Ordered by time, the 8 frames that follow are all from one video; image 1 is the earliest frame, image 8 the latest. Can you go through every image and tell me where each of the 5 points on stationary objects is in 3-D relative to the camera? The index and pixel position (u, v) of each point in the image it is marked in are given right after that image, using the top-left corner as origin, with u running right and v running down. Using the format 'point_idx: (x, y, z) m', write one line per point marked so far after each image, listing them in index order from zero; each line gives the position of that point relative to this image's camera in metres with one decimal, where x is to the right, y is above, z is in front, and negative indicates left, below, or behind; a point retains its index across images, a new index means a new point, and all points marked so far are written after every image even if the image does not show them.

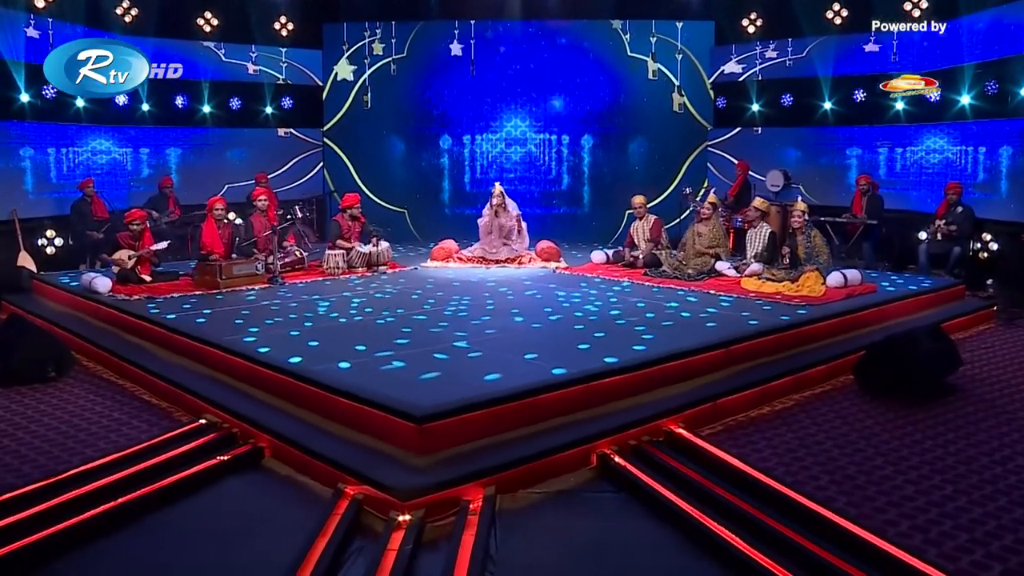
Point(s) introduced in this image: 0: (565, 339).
0: (+0.3, -0.3, +6.0) m
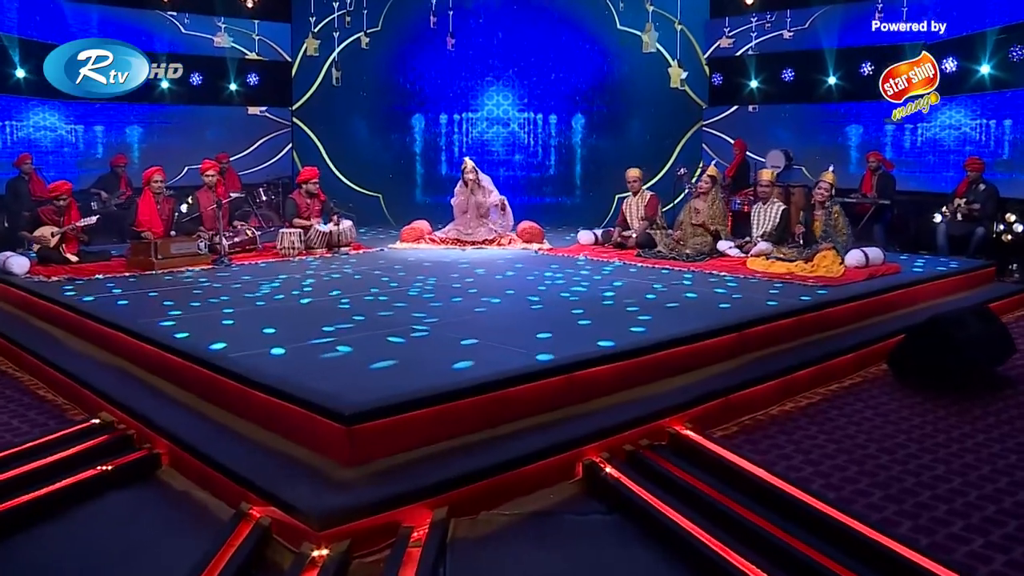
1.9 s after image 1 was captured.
0: (+0.2, -0.2, +5.0) m
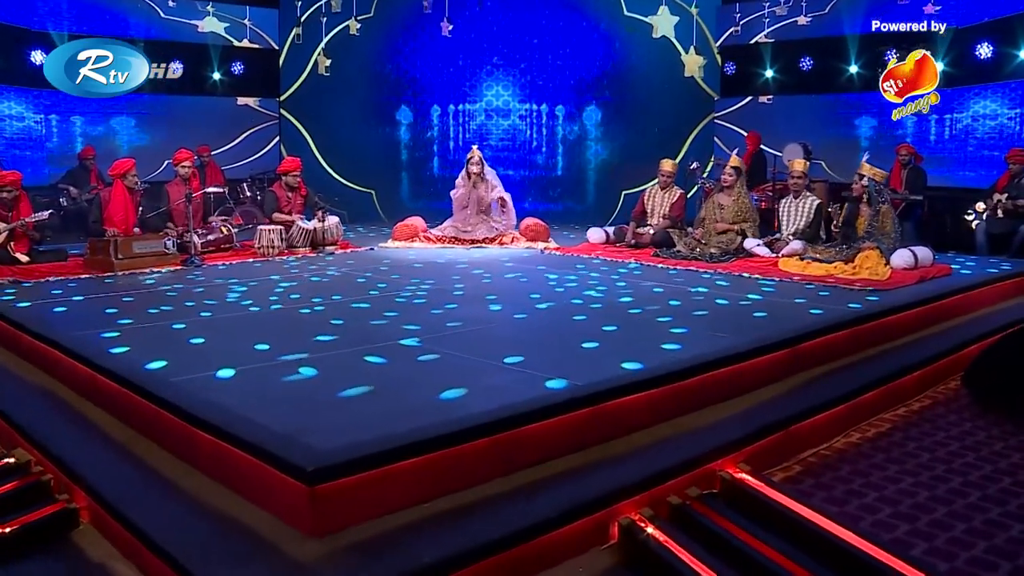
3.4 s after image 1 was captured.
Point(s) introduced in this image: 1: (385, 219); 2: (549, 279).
0: (+0.2, -0.2, +4.2) m
1: (-1.8, +1.0, +13.3) m
2: (+0.2, +0.1, +6.2) m
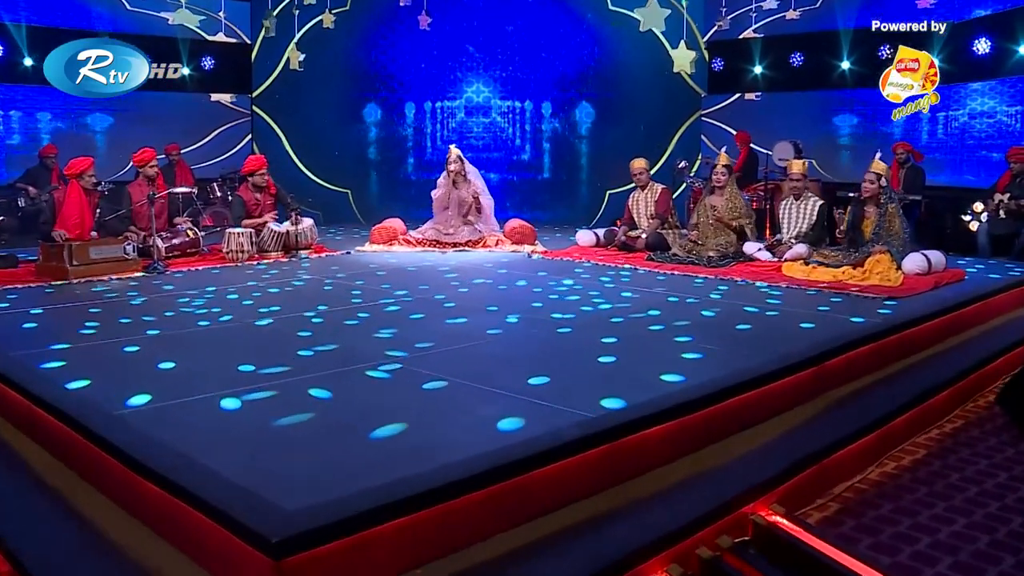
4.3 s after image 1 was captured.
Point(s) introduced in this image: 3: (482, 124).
0: (+0.2, -0.3, +3.8) m
1: (-2.0, +0.9, +12.8) m
2: (+0.2, 0.0, +5.8) m
3: (-0.4, +2.2, +12.5) m
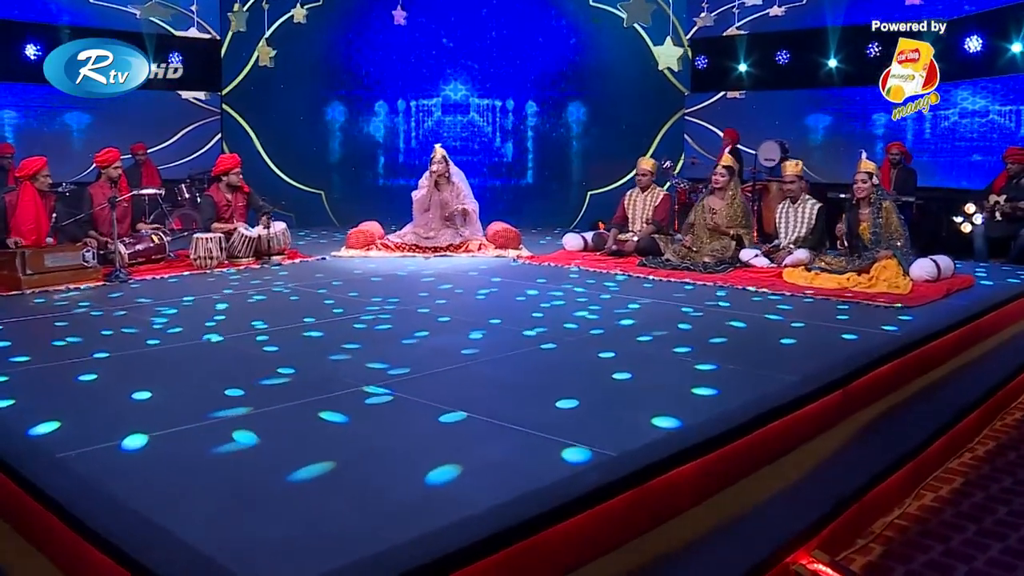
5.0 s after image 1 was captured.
0: (+0.2, -0.3, +3.4) m
1: (-2.3, +0.9, +12.4) m
2: (+0.1, 0.0, +5.4) m
3: (-0.7, +2.1, +12.2) m
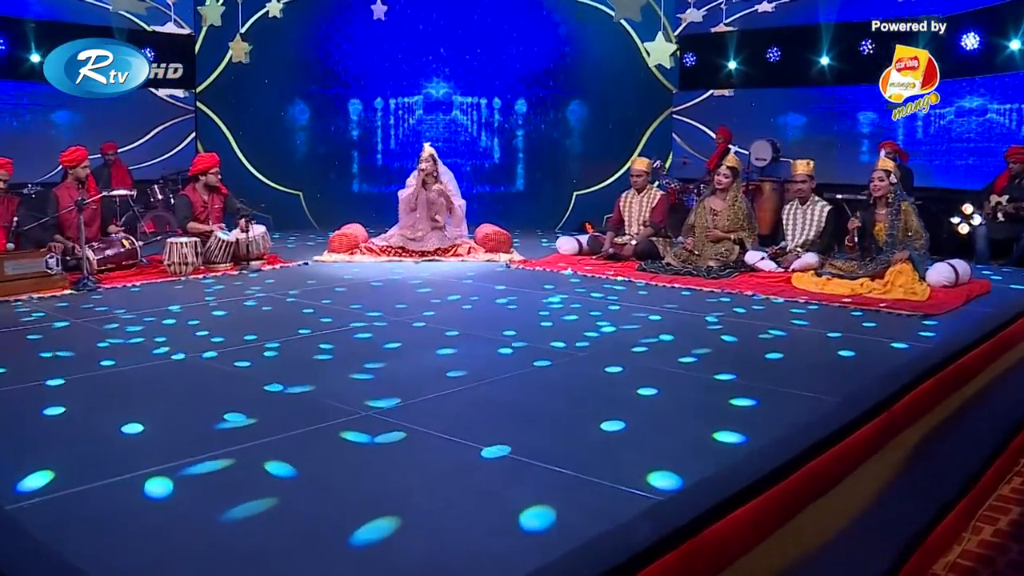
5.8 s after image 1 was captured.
0: (+0.2, -0.4, +3.1) m
1: (-2.5, +0.8, +12.0) m
2: (+0.1, -0.1, +5.1) m
3: (-0.9, +2.1, +11.8) m
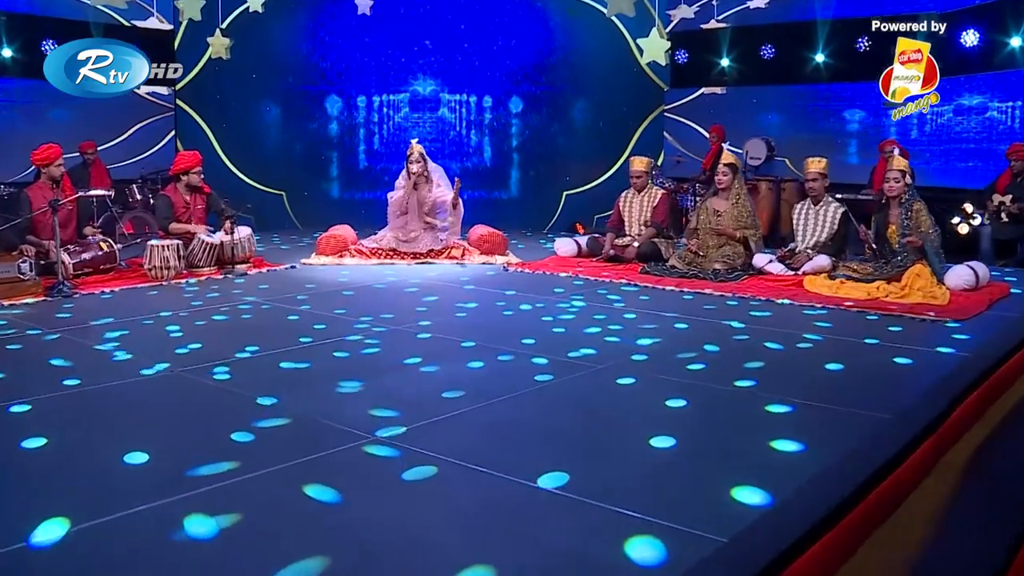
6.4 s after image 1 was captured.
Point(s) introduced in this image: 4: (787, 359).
0: (+0.3, -0.4, +2.9) m
1: (-2.6, +0.8, +11.7) m
2: (+0.1, -0.1, +4.8) m
3: (-1.0, +2.1, +11.5) m
4: (+1.1, -0.2, +3.9) m
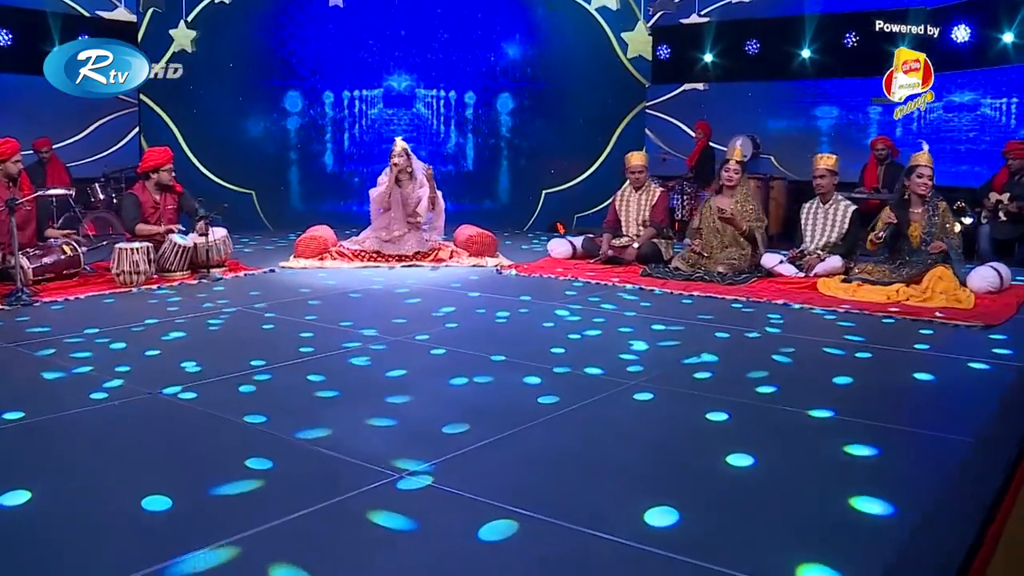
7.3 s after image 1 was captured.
0: (+0.4, -0.4, +2.5) m
1: (-2.9, +0.7, +11.3) m
2: (+0.1, -0.1, +4.5) m
3: (-1.2, +2.0, +11.2) m
4: (+1.2, -0.3, +3.6) m
